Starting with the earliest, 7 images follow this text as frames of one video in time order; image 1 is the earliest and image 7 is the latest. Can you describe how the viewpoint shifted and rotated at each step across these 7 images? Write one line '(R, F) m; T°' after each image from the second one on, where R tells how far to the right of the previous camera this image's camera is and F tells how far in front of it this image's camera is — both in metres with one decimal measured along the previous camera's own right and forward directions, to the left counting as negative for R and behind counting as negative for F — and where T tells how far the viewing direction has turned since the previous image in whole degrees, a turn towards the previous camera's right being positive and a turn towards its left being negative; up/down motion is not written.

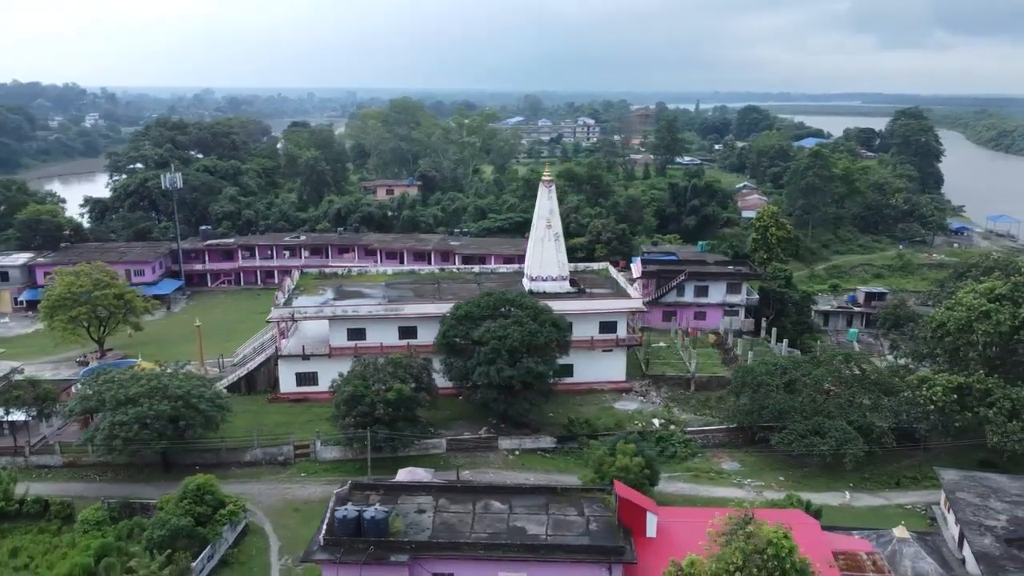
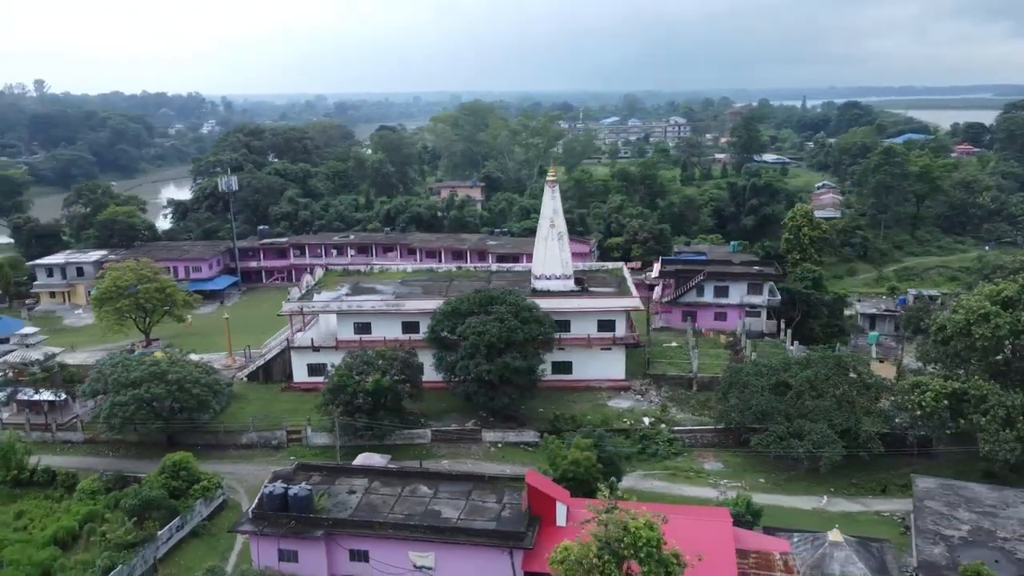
(+3.5, -0.4) m; -7°
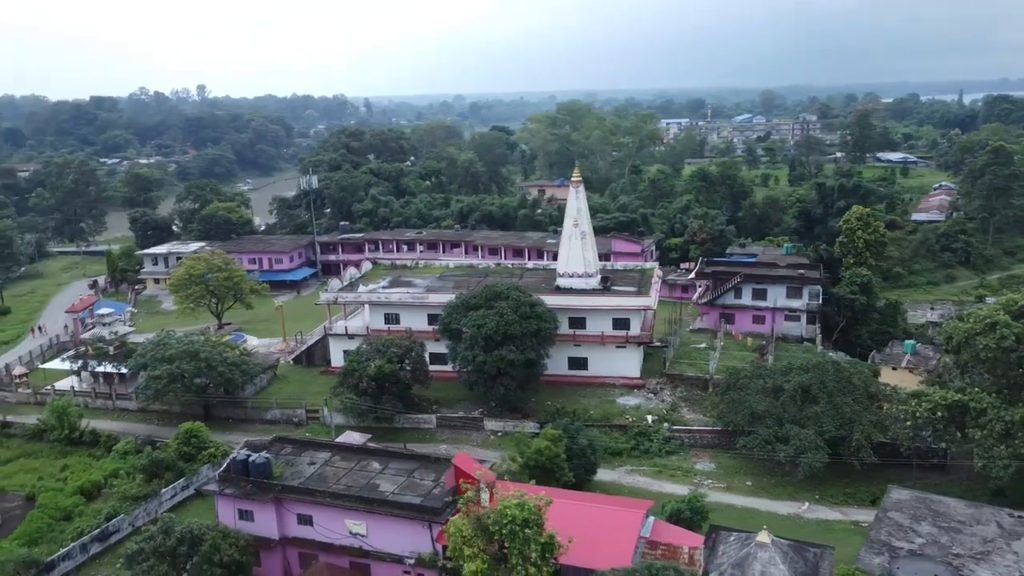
(+4.0, -0.7) m; -10°
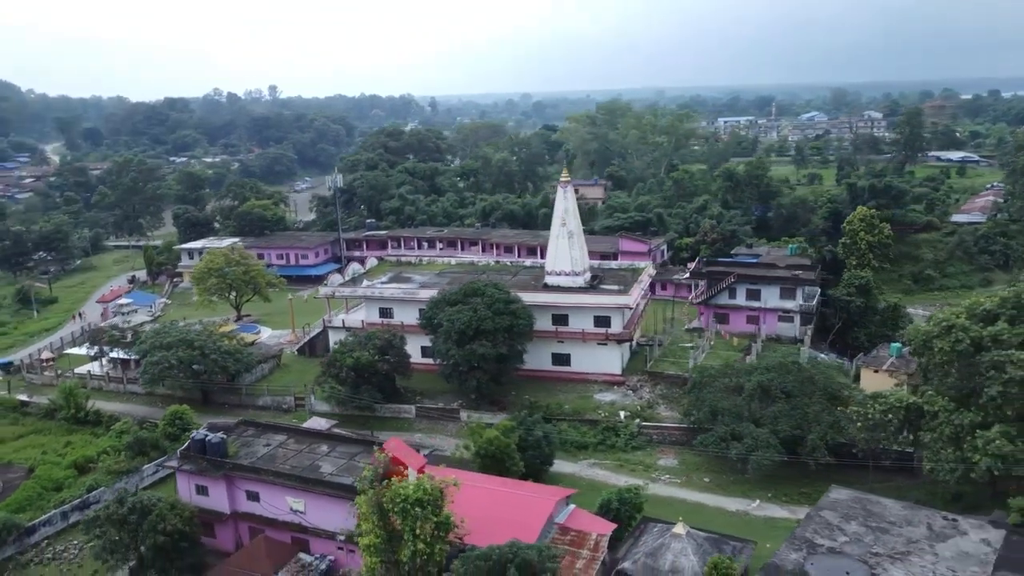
(+2.9, -0.7) m; -5°
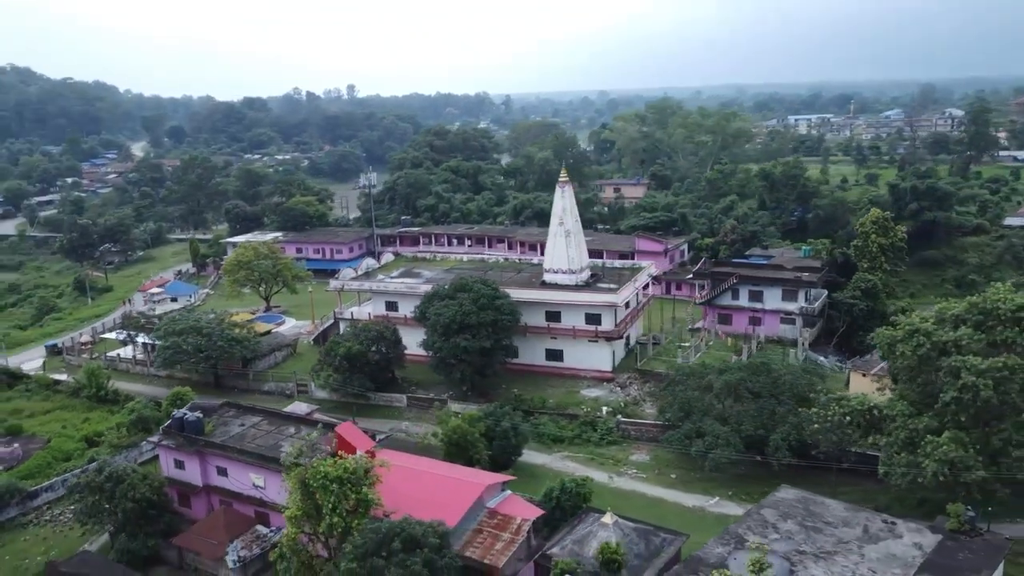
(+2.9, -0.7) m; -5°
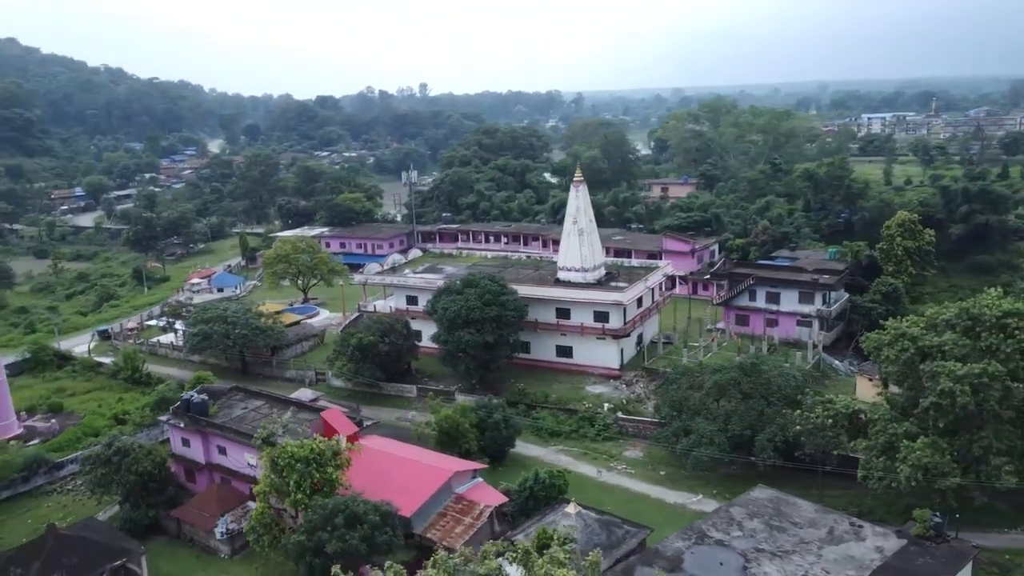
(+2.2, -0.6) m; -5°
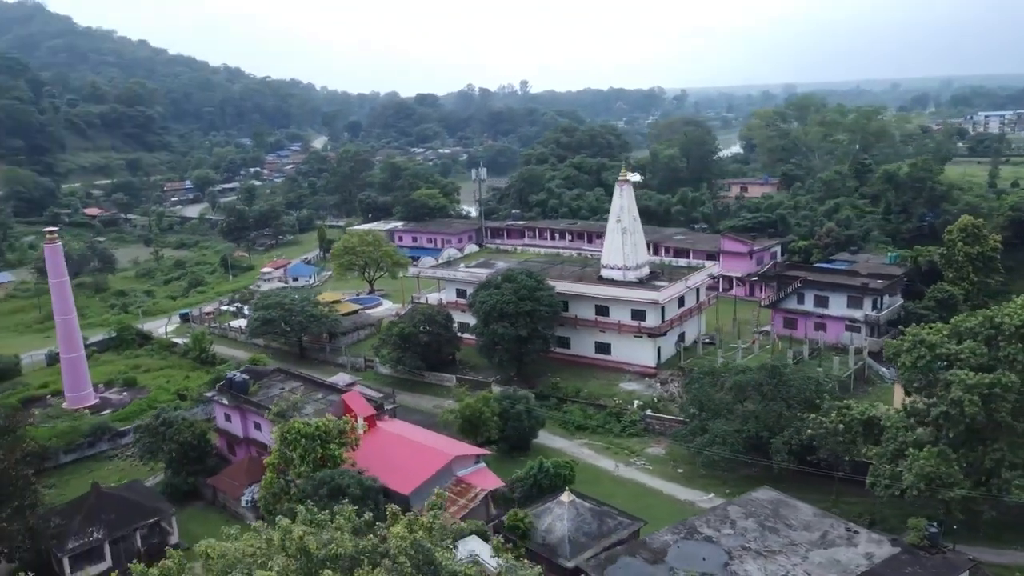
(+2.2, -0.6) m; -7°
